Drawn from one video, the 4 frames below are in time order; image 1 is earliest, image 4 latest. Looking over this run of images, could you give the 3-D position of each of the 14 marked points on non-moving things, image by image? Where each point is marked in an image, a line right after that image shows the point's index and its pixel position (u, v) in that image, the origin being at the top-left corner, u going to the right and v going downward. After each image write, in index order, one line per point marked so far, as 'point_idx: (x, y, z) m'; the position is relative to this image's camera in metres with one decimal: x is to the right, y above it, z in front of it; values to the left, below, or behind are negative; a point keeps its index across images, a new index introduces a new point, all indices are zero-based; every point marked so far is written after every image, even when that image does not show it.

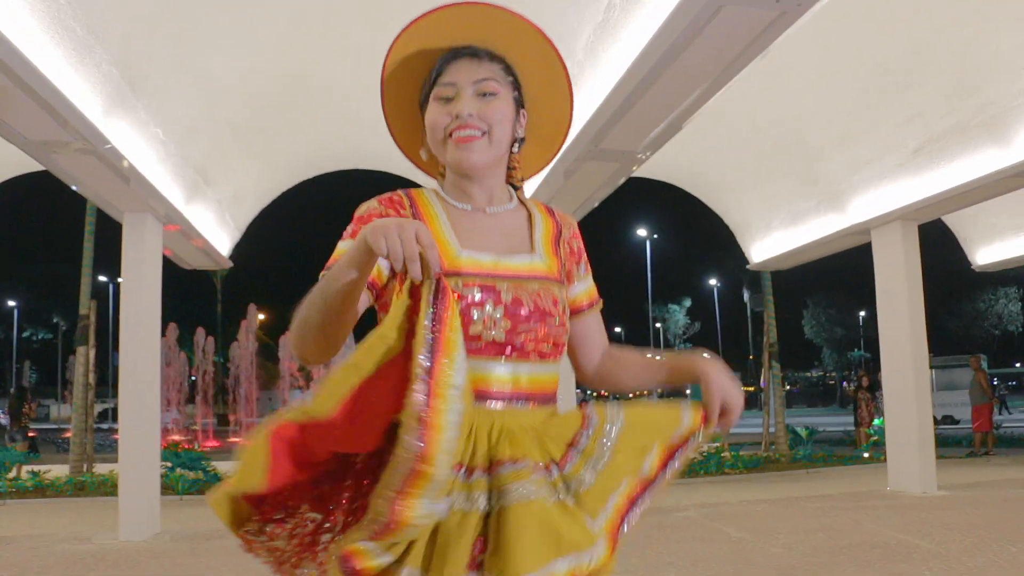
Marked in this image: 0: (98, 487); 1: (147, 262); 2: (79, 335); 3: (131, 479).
0: (-6.4, -3.0, +13.1) m
1: (-3.2, +0.2, +7.5) m
2: (-7.2, -0.8, +14.2) m
3: (-3.3, -1.6, +7.4) m
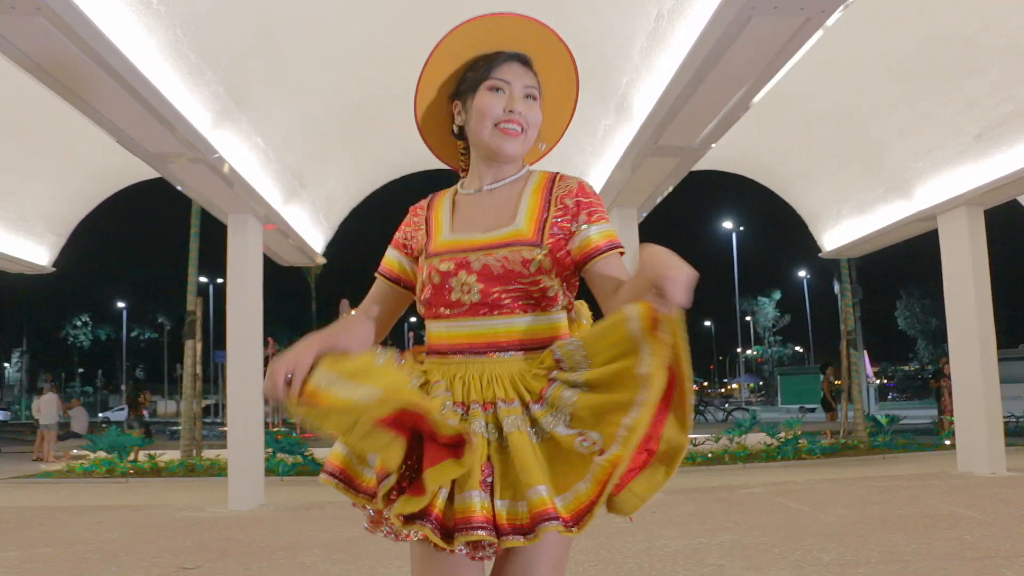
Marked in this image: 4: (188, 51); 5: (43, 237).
0: (-5.1, -3.0, +14.2) m
1: (-2.6, +0.3, +8.3) m
2: (-5.9, -0.7, +15.4) m
3: (-2.6, -1.6, +8.2) m
4: (-2.2, +1.6, +5.7) m
5: (-5.9, +0.6, +10.7) m
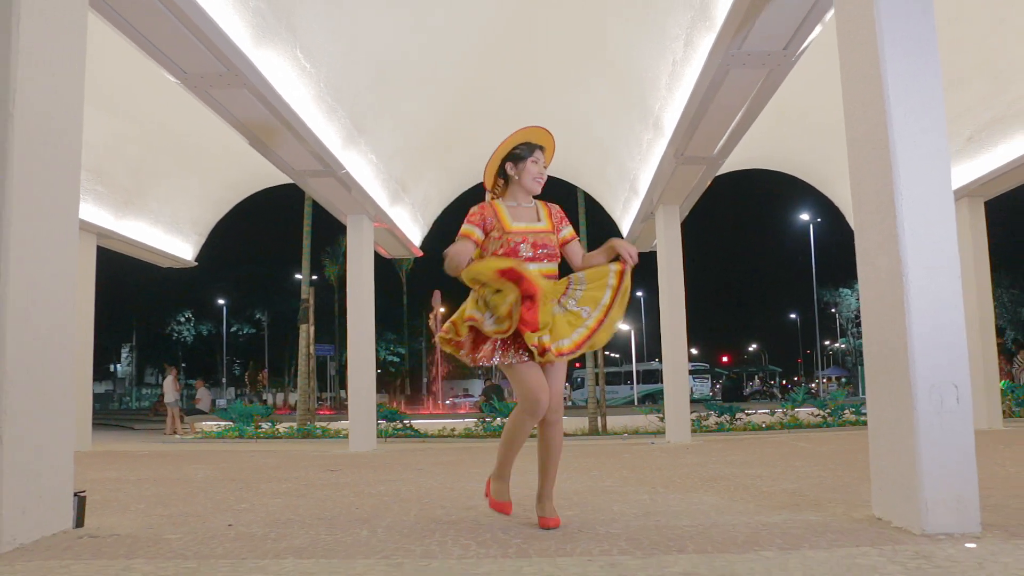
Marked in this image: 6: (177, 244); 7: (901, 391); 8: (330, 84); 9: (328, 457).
0: (-3.7, -2.8, +16.5) m
1: (-1.8, +0.5, +10.4) m
2: (-4.4, -0.6, +17.8) m
3: (-1.9, -1.4, +10.3) m
4: (-1.7, +1.8, +7.8) m
5: (-4.9, +0.8, +13.1) m
6: (-5.0, +0.7, +12.9) m
7: (+1.5, -0.4, +3.4) m
8: (-1.6, +1.8, +7.7) m
9: (-2.1, -1.9, +9.5) m
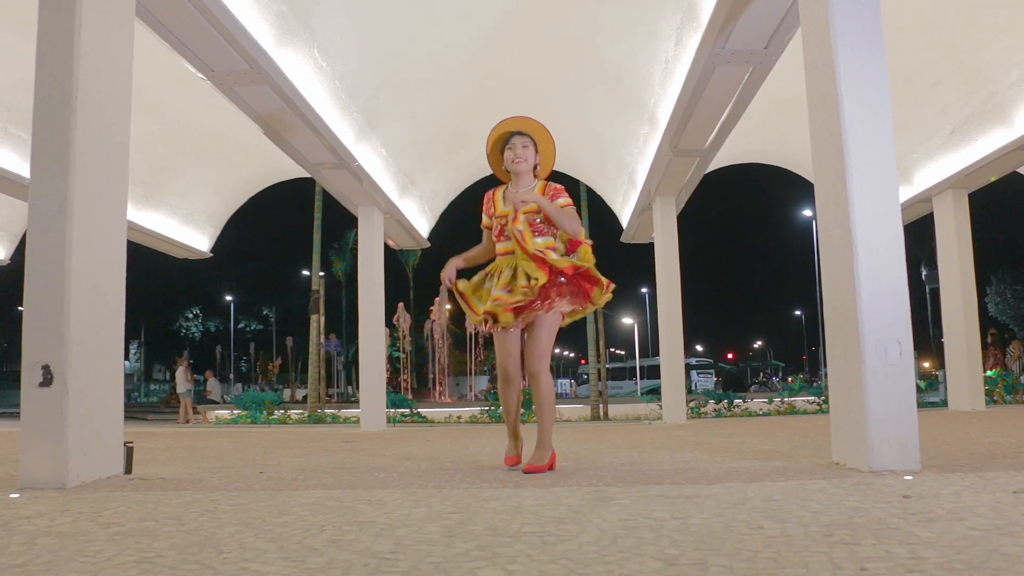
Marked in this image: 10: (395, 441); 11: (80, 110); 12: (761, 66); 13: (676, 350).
0: (-3.6, -2.6, +17.0) m
1: (-1.8, +0.6, +10.9) m
2: (-4.3, -0.4, +18.3) m
3: (-1.8, -1.3, +10.8) m
4: (-1.7, +1.9, +8.3) m
5: (-4.9, +1.0, +13.7) m
6: (-5.0, +0.8, +13.4) m
7: (+1.5, -0.3, +3.8) m
8: (-1.6, +2.0, +8.2) m
9: (-2.0, -1.7, +10.0) m
10: (-1.1, -1.4, +7.7) m
11: (-2.1, +0.9, +4.1) m
12: (+2.0, +1.7, +6.6) m
13: (+2.1, -0.8, +10.7) m
